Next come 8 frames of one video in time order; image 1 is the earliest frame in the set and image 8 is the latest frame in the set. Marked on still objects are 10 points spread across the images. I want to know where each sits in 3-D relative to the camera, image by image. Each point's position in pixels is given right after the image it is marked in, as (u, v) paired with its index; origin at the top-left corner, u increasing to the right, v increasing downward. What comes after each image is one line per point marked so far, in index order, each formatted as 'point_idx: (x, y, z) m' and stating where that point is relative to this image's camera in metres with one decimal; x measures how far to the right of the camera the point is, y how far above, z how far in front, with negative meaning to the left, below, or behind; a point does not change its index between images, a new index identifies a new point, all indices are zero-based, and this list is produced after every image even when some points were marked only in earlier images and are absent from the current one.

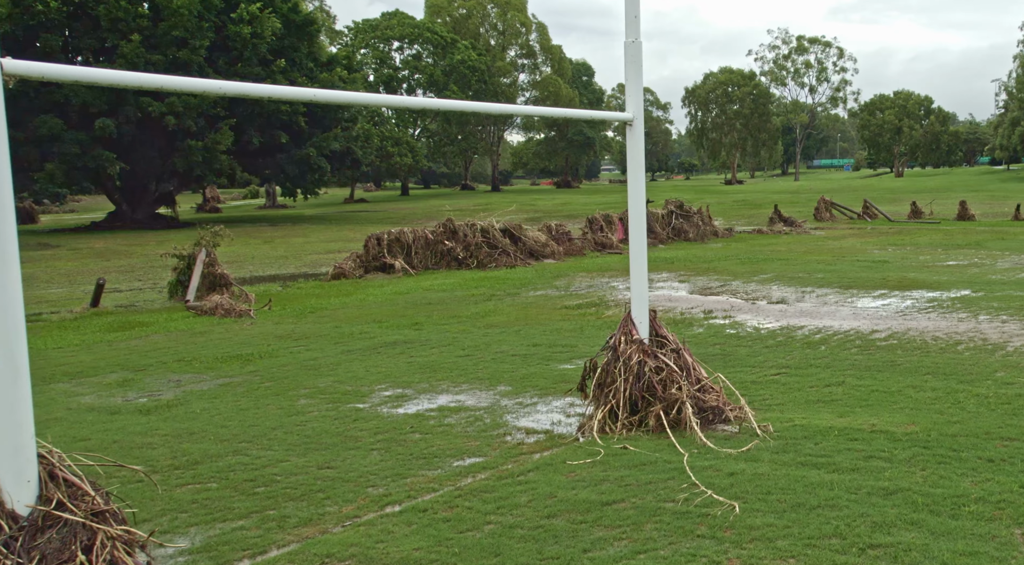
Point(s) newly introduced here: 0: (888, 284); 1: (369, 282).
0: (+6.9, 0.0, +18.4) m
1: (-2.8, 0.0, +19.9) m
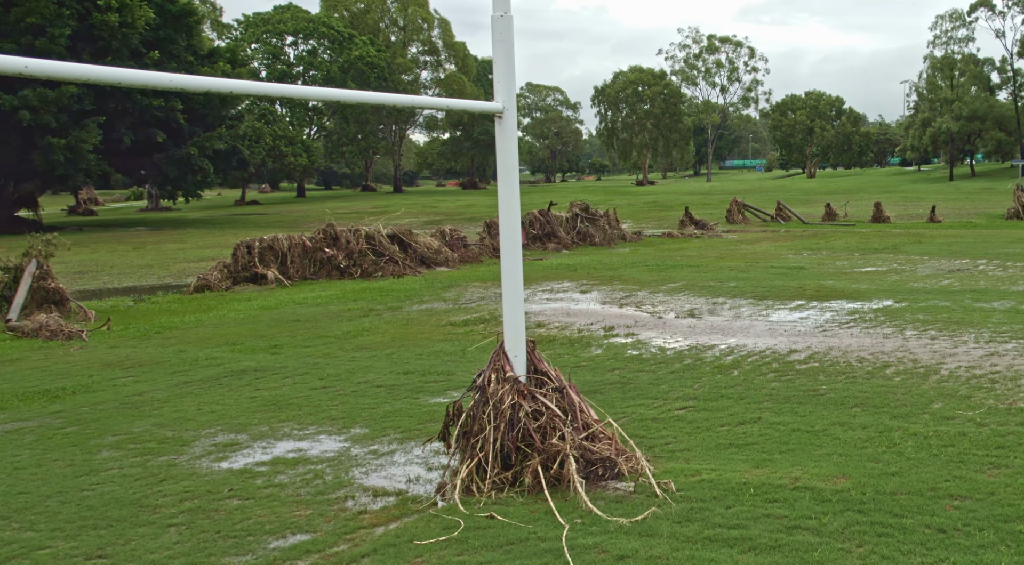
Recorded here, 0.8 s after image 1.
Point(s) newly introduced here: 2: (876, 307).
0: (+4.9, -0.2, +17.0) m
1: (-4.9, -0.2, +17.8) m
2: (+5.5, -0.4, +15.3) m
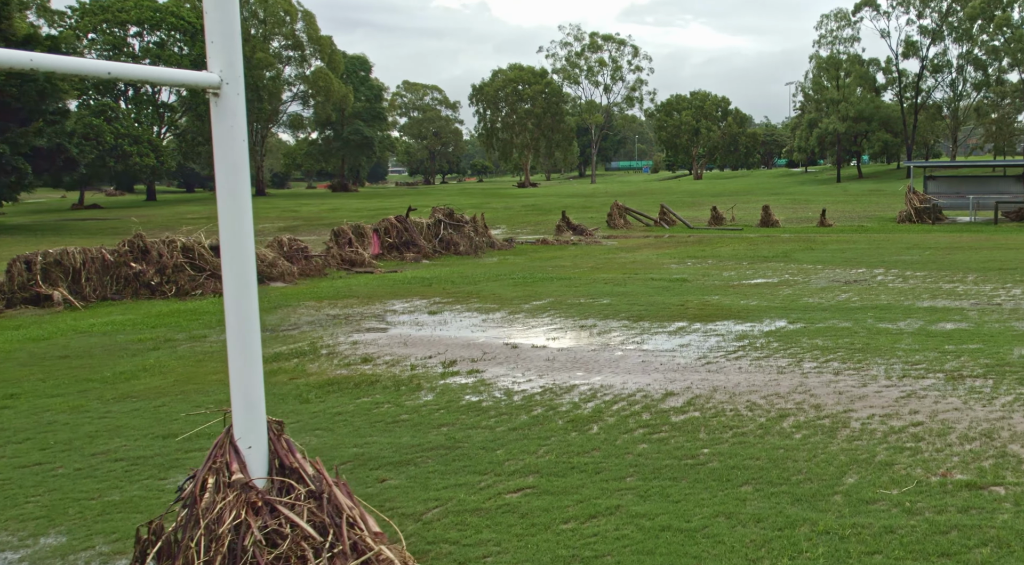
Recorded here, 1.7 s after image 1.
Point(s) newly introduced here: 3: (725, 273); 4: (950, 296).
0: (+2.5, -0.4, +14.8) m
1: (-7.3, -0.6, +14.5) m
2: (+3.3, -0.6, +13.1) m
3: (+4.1, +0.2, +19.4) m
4: (+6.6, -0.2, +15.3) m
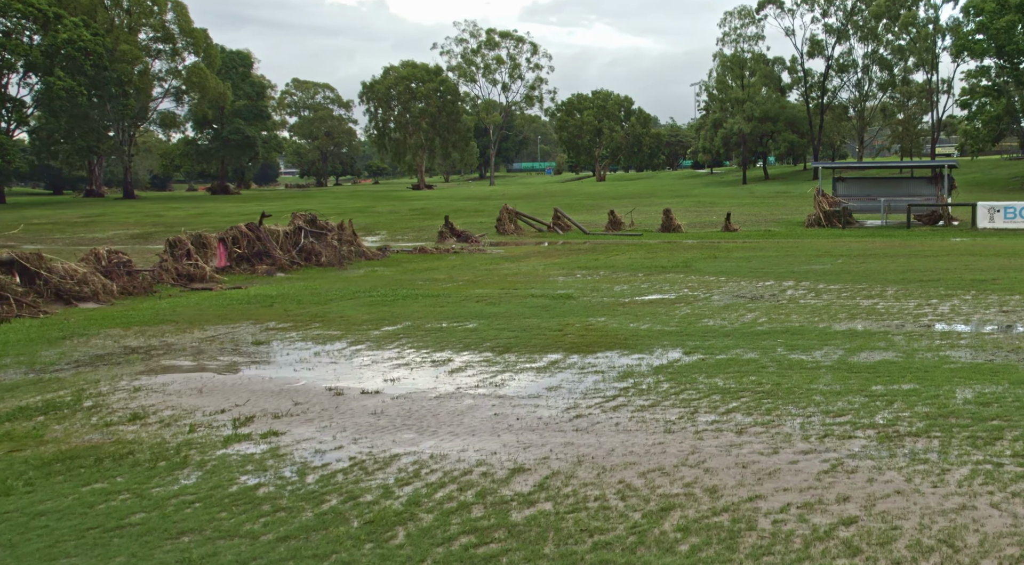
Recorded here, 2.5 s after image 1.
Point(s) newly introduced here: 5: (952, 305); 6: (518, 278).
0: (+0.6, -0.7, +12.3) m
1: (-9.1, -0.9, +11.2) m
2: (+1.6, -0.9, +10.7) m
3: (+1.8, -0.1, +17.0) m
4: (+4.7, -0.5, +13.1) m
5: (+6.2, -0.3, +14.1) m
6: (+0.1, +0.1, +18.8) m
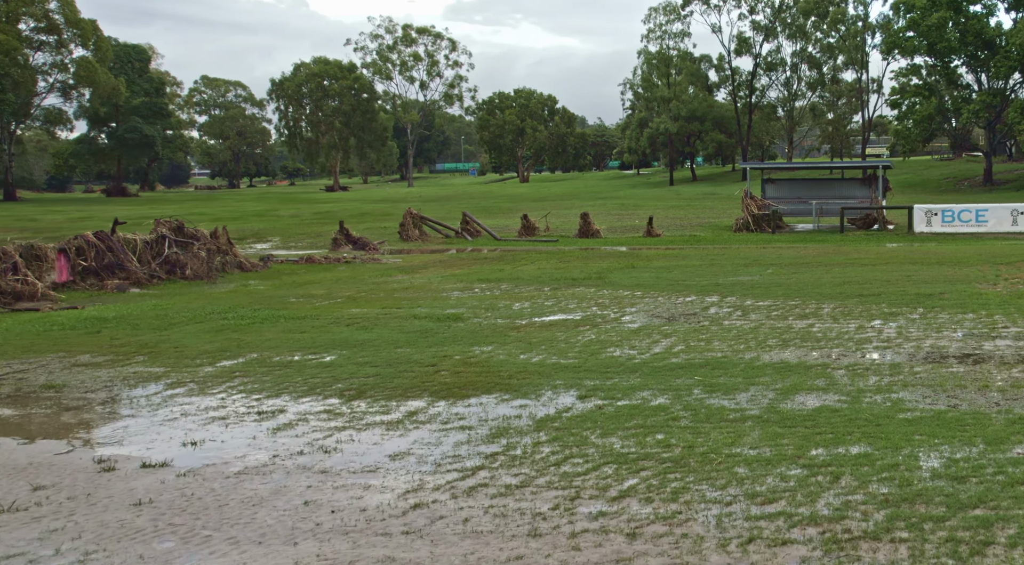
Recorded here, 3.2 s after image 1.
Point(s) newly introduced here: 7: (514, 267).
0: (-0.8, -0.9, +9.9) m
1: (-10.5, -1.2, +8.2) m
2: (+0.3, -1.1, +8.4) m
3: (+0.1, -0.3, +14.8) m
4: (+3.2, -0.7, +11.0) m
5: (+4.7, -0.5, +12.1) m
6: (-1.7, -0.2, +16.4) m
7: (0.0, +0.3, +19.7) m
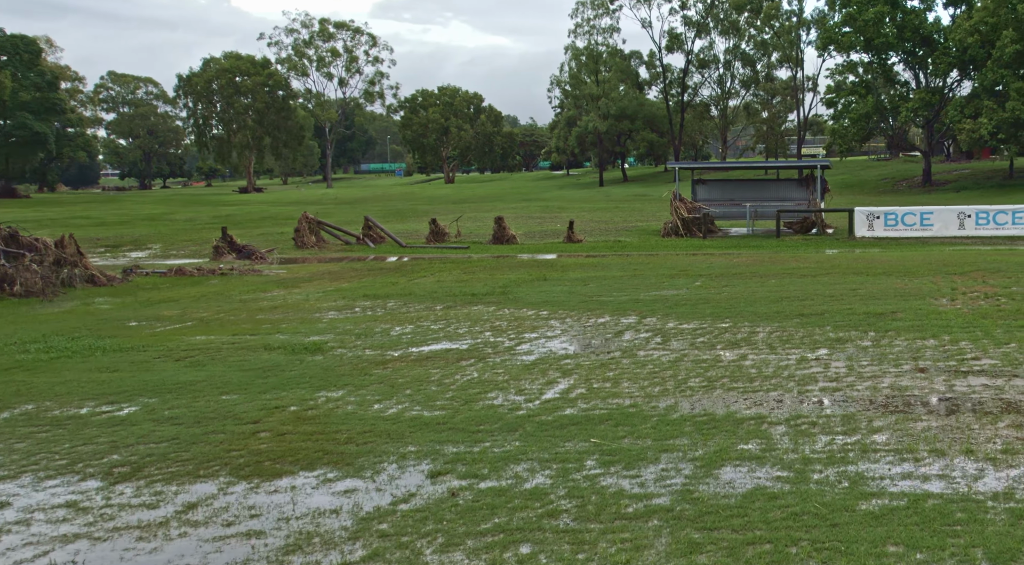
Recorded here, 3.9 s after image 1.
0: (-2.0, -1.2, +7.5) m
1: (-11.5, -1.5, +5.1) m
2: (-0.8, -1.3, +6.0) m
3: (-1.4, -0.6, +12.3) m
4: (+1.9, -0.9, +8.8) m
5: (+3.3, -0.7, +9.9) m
6: (-3.3, -0.4, +13.9) m
7: (-1.7, +0.1, +17.3) m
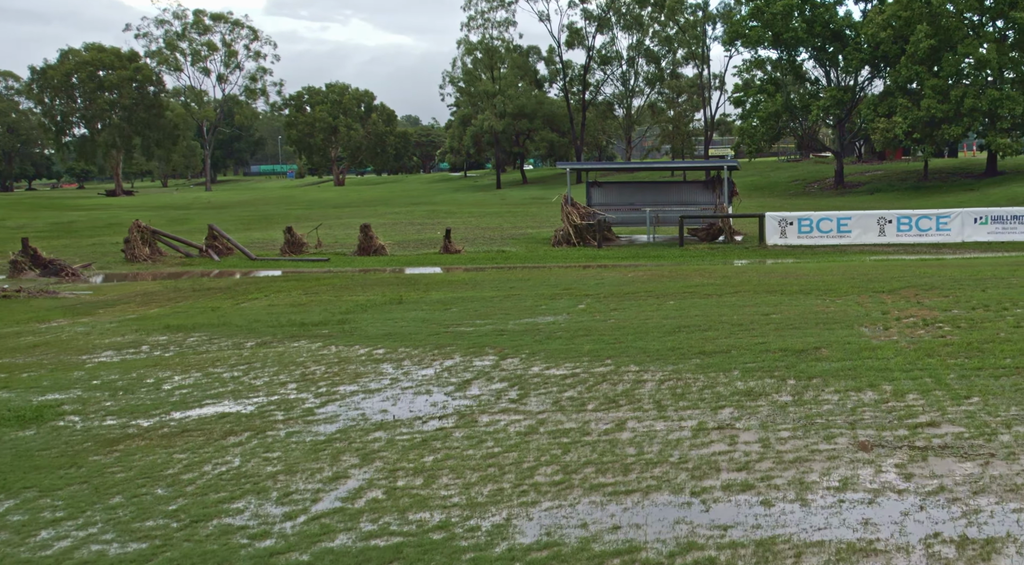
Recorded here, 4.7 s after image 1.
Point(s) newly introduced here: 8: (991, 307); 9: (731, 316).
0: (-3.3, -1.5, +4.3) m
1: (-12.6, -1.9, +1.2) m
2: (-2.0, -1.6, +3.0) m
3: (-3.1, -0.9, +9.2) m
4: (+0.5, -1.2, +6.0) m
5: (+1.8, -1.0, +7.3) m
6: (-5.1, -0.8, +10.6) m
7: (-3.9, -0.3, +14.1) m
8: (+5.8, -0.3, +12.1) m
9: (+2.6, -0.4, +11.9) m
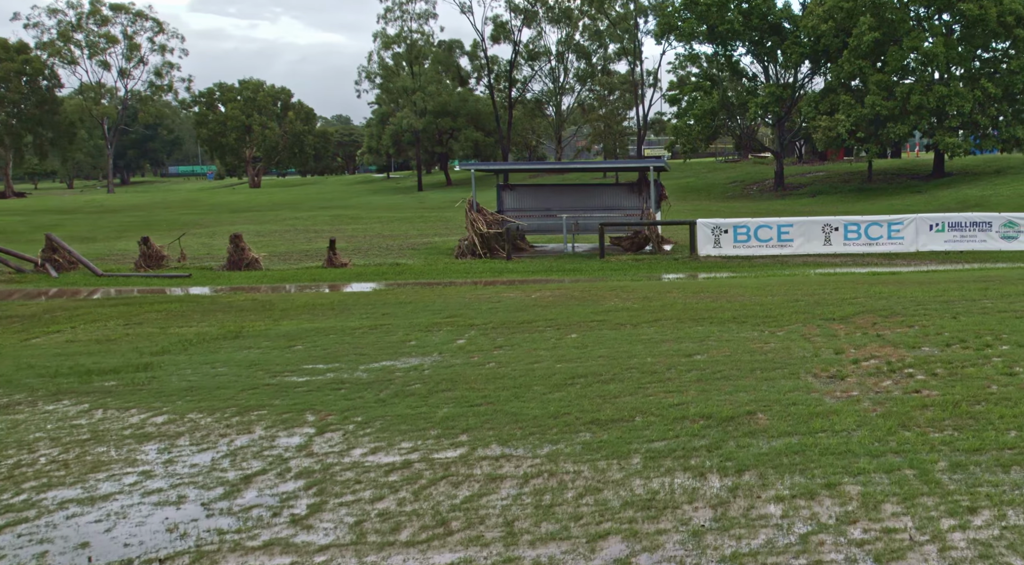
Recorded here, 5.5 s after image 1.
0: (-4.2, -1.8, +1.4) m
1: (-13.3, -2.3, -2.3) m
2: (-2.9, -1.9, +0.1) m
3: (-4.3, -1.2, +6.2) m
4: (-0.5, -1.5, +3.2) m
5: (+0.7, -1.3, +4.6) m
6: (-6.4, -1.1, +7.5) m
7: (-5.4, -0.6, +11.1) m
8: (+4.4, -0.6, +9.6) m
9: (+1.2, -0.7, +9.2) m
